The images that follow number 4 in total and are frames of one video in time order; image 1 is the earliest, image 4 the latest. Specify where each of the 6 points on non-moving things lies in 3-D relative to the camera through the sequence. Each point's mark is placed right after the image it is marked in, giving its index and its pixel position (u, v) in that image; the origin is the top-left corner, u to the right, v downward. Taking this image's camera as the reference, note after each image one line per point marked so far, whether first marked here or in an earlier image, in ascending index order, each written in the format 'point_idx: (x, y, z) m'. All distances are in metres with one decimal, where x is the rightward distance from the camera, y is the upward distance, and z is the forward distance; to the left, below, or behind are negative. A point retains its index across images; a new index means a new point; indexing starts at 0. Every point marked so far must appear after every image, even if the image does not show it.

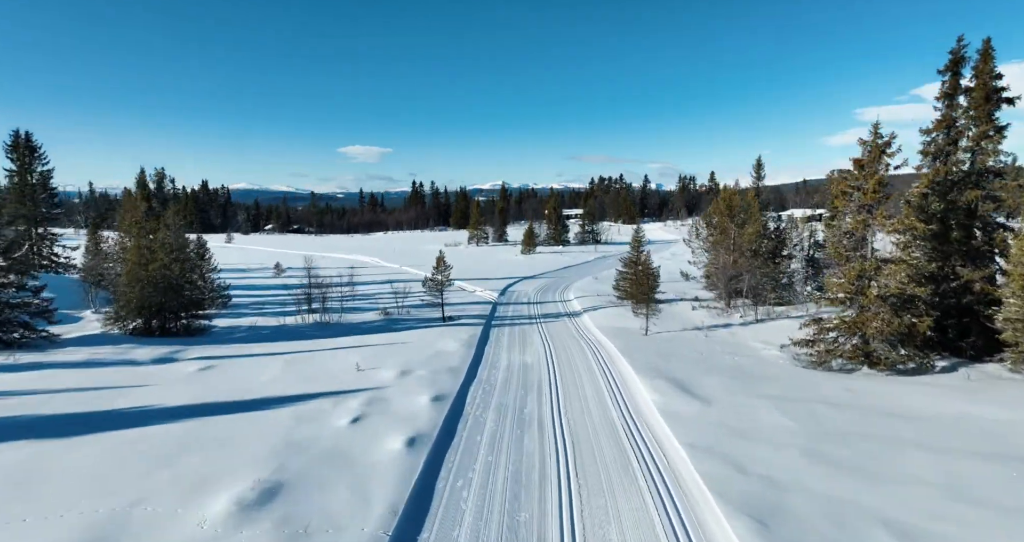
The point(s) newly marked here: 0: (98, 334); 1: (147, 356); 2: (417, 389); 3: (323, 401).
0: (-10.1, -1.5, +13.4) m
1: (-8.0, -1.8, +12.0) m
2: (-1.7, -2.2, +9.9) m
3: (-3.2, -2.2, +9.2) m
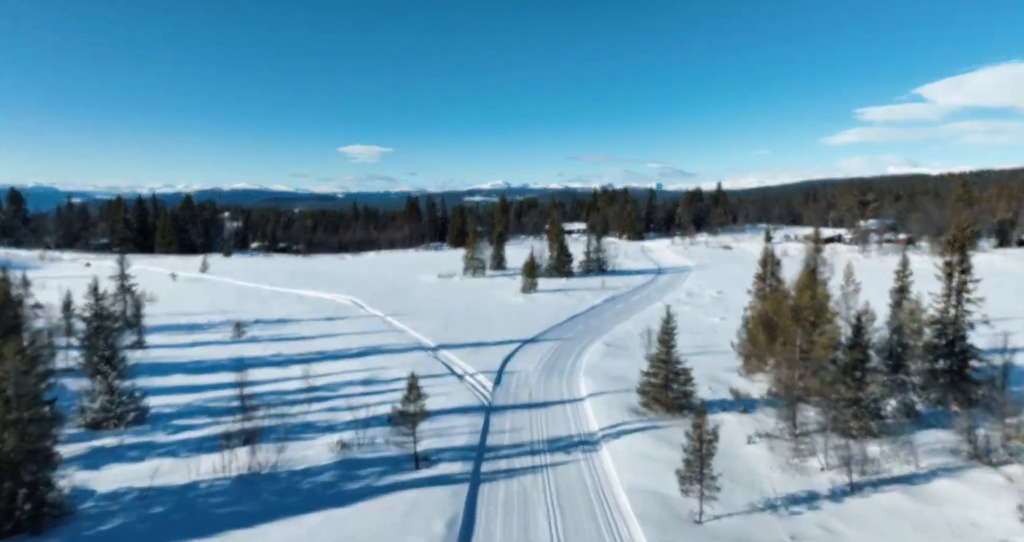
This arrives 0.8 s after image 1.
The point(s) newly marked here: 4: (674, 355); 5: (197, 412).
0: (-10.2, -4.5, +8.9) m
1: (-8.1, -4.8, +7.5) m
2: (-1.8, -5.1, +5.4) m
3: (-3.2, -5.1, +4.6) m
4: (+4.8, -2.5, +16.2) m
5: (-9.4, -4.2, +16.3) m
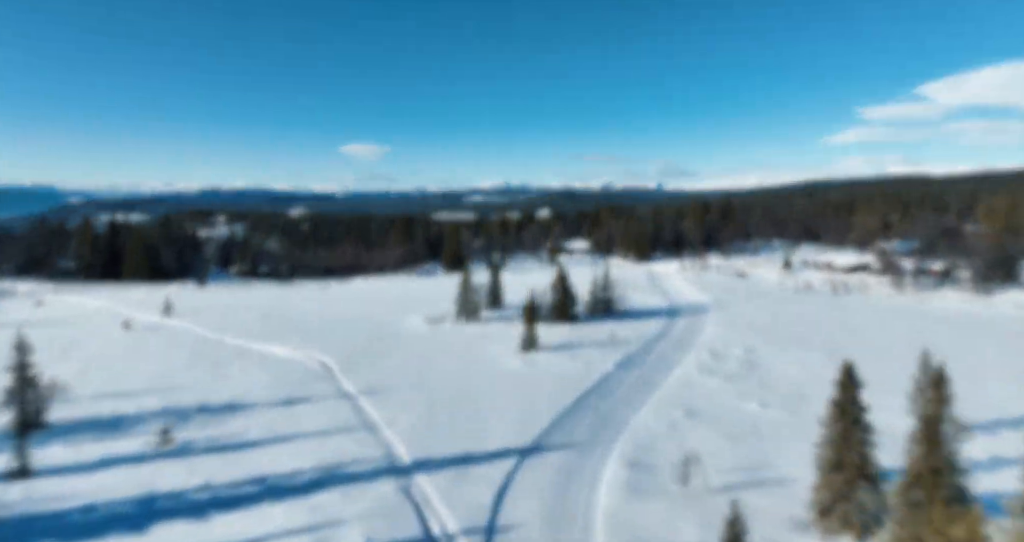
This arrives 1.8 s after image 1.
0: (-10.4, -8.1, +3.4) m
1: (-8.3, -8.4, +2.1) m
2: (-2.0, -8.7, 0.0) m
3: (-3.4, -8.7, -0.8) m
4: (+4.6, -6.1, +10.7) m
5: (-9.6, -7.7, +10.9) m
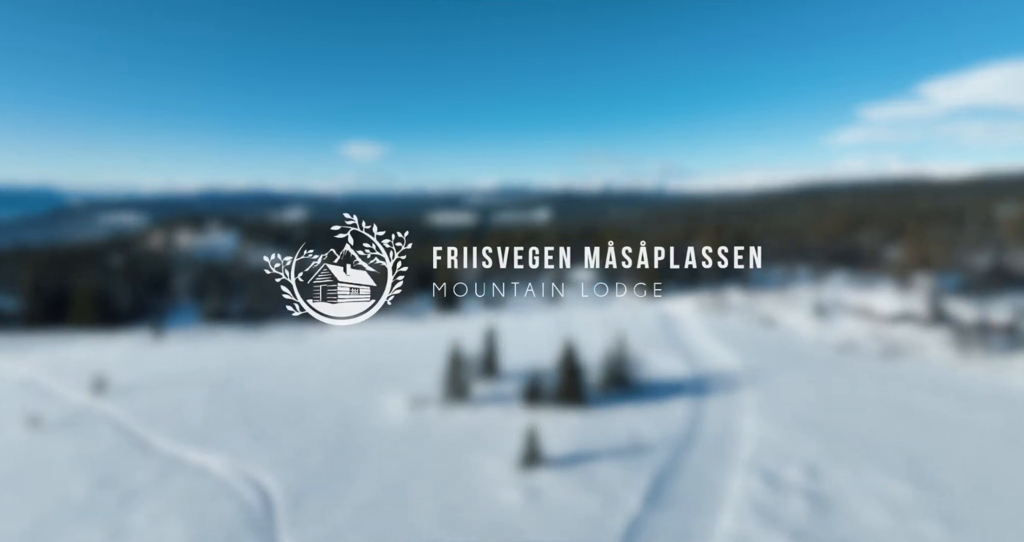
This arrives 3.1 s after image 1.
0: (-10.5, -13.0, -4.1) m
1: (-8.4, -13.3, -5.5) m
2: (-2.1, -13.6, -7.6) m
3: (-3.5, -13.6, -8.4) m
4: (+4.5, -11.0, +3.2) m
5: (-9.7, -12.7, +3.3) m
